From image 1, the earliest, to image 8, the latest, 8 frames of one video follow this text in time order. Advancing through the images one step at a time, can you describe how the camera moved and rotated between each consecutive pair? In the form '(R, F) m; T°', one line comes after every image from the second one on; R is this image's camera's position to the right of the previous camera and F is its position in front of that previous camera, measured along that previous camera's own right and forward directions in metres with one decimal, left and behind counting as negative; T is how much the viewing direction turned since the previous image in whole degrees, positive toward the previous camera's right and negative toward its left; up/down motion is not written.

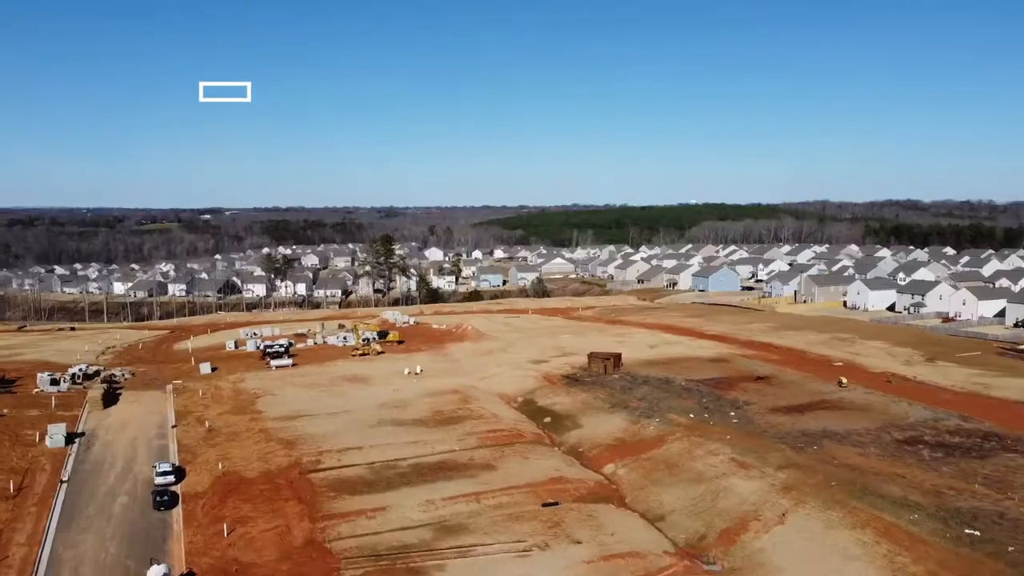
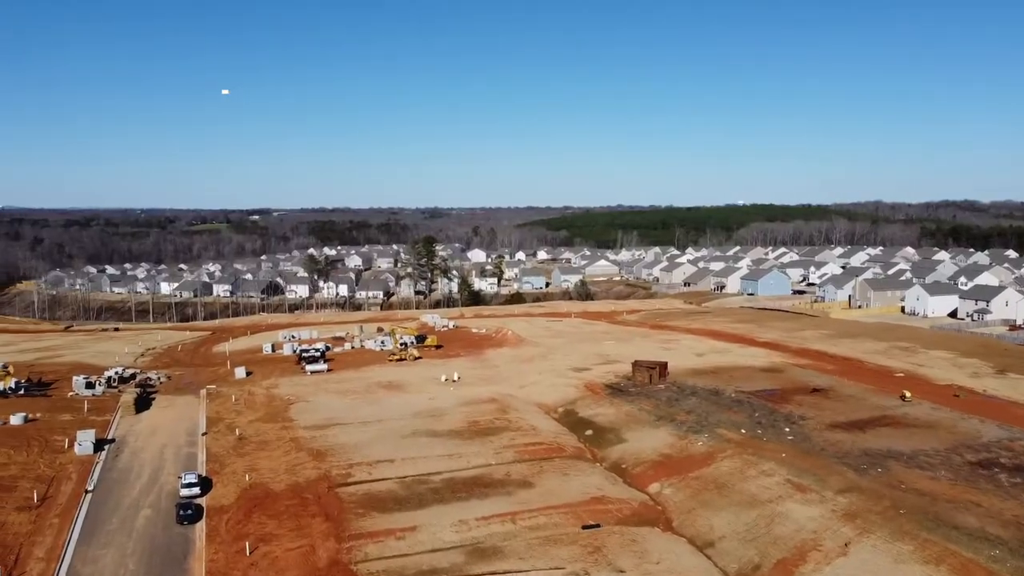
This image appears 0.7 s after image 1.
(+0.1, +1.1) m; -3°
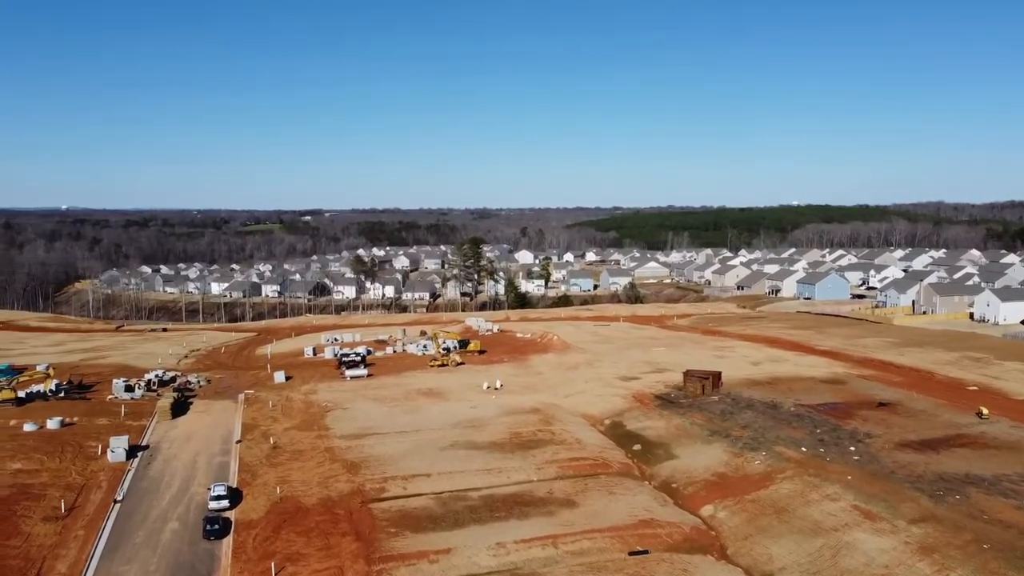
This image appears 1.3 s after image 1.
(+0.1, +1.1) m; -3°
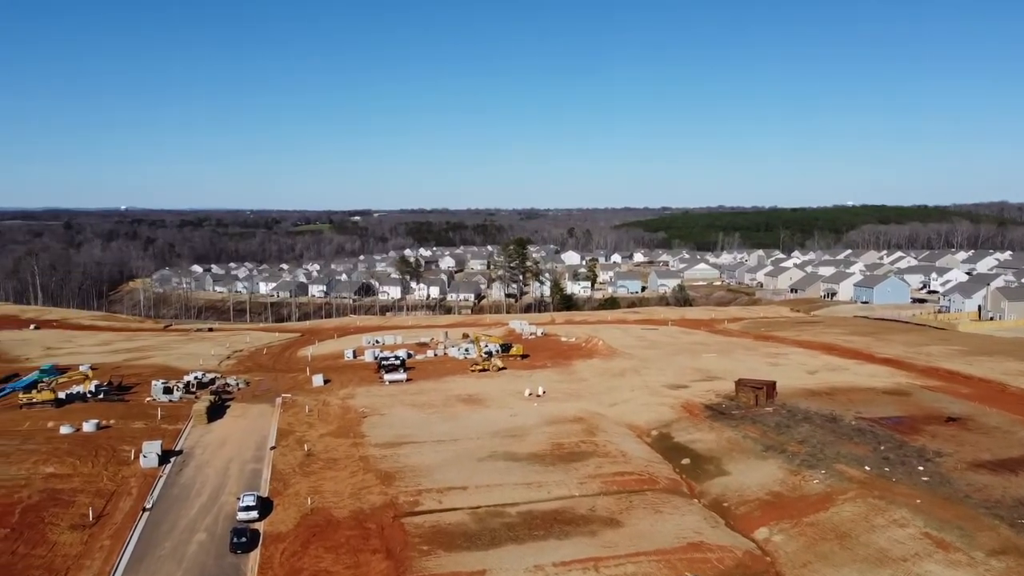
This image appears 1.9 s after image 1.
(+0.1, +0.9) m; -3°
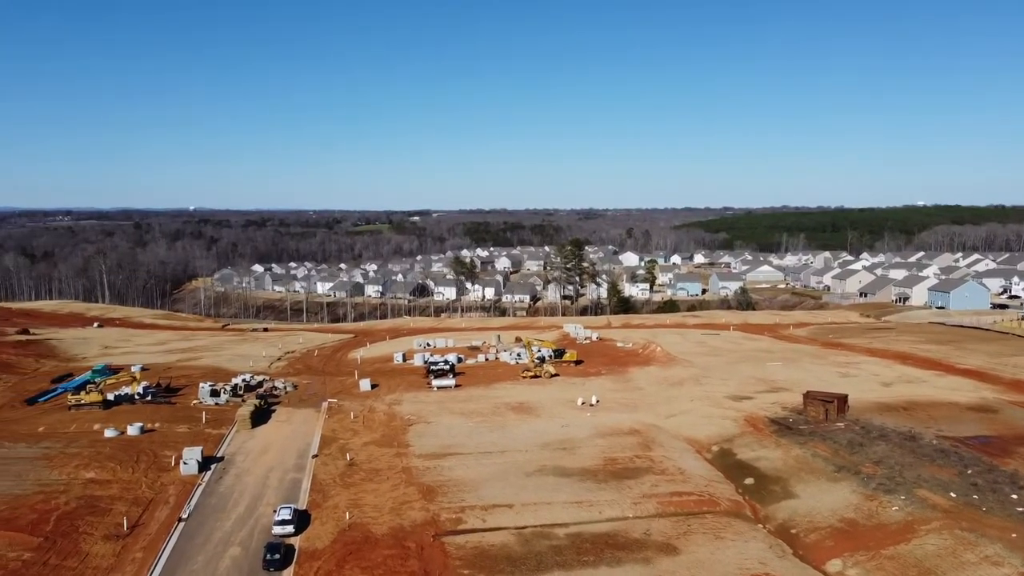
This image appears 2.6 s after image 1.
(+0.2, +1.1) m; -4°
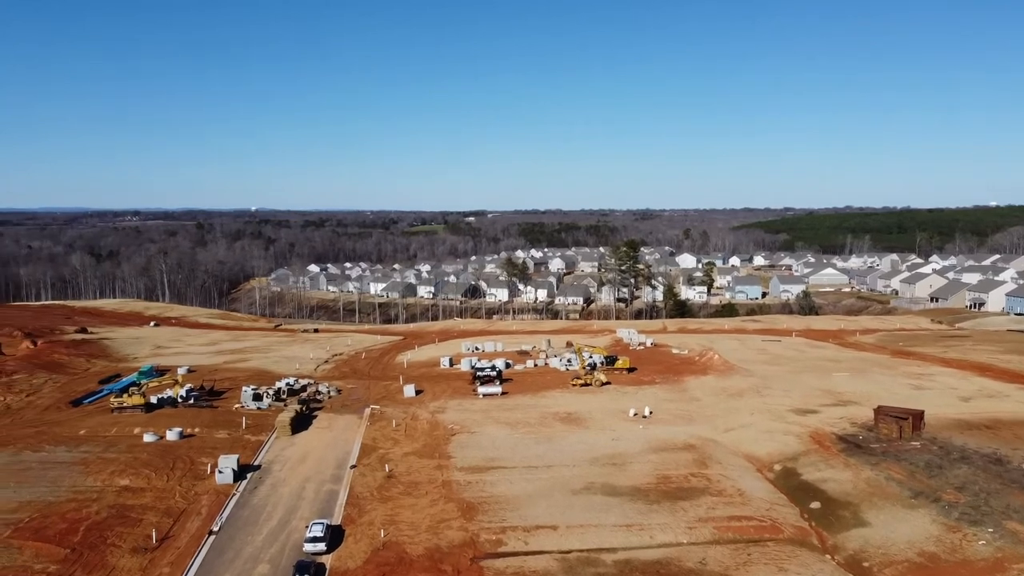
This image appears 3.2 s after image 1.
(+0.2, +1.1) m; -4°
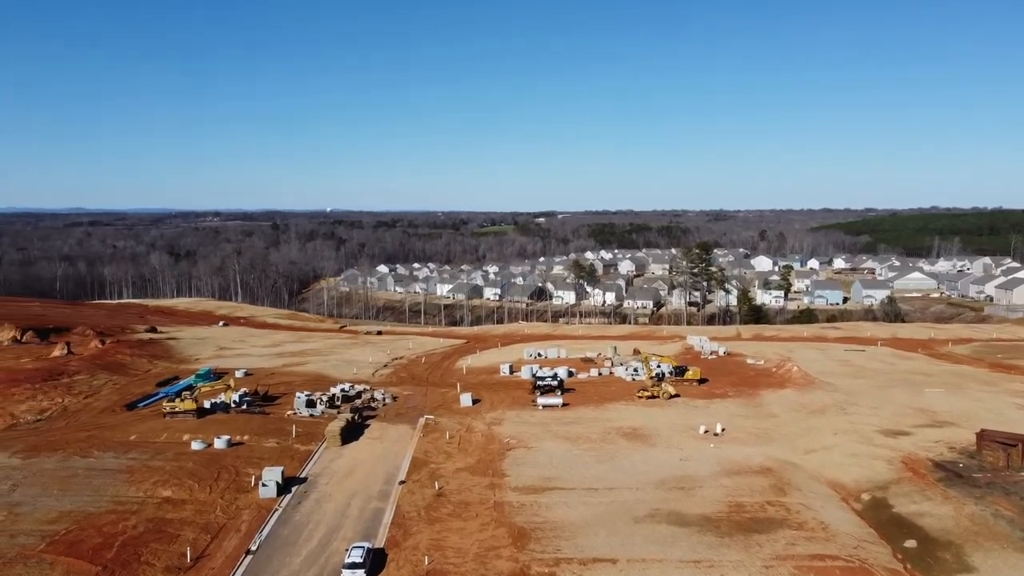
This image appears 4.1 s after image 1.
(+0.2, +1.3) m; -5°
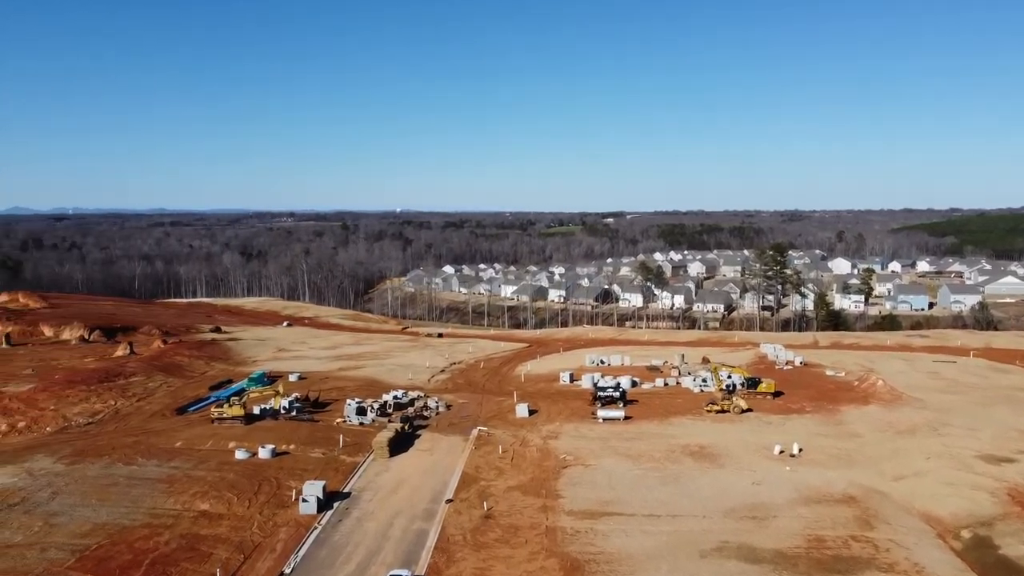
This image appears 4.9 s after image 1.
(+0.3, +1.3) m; -5°
